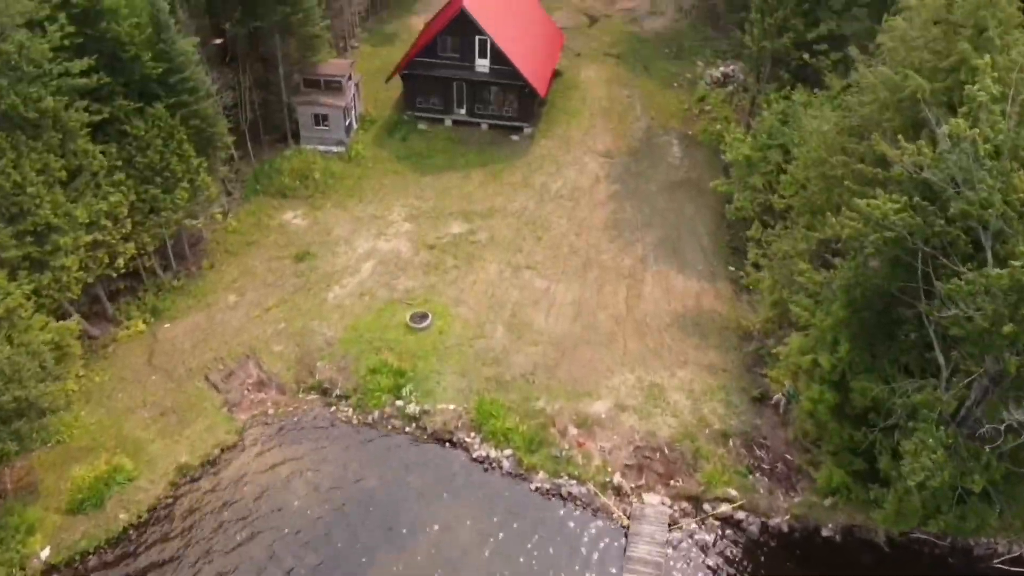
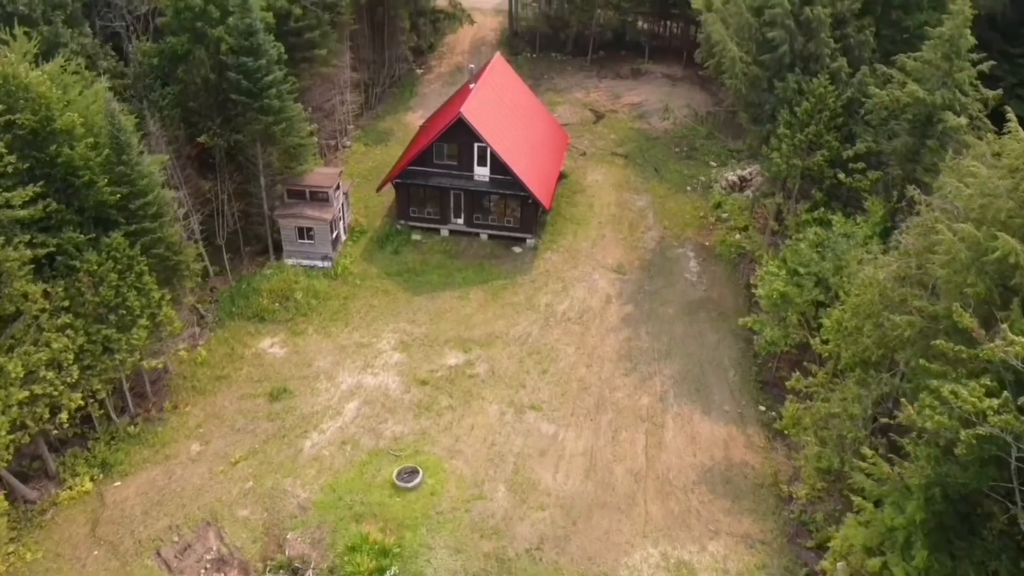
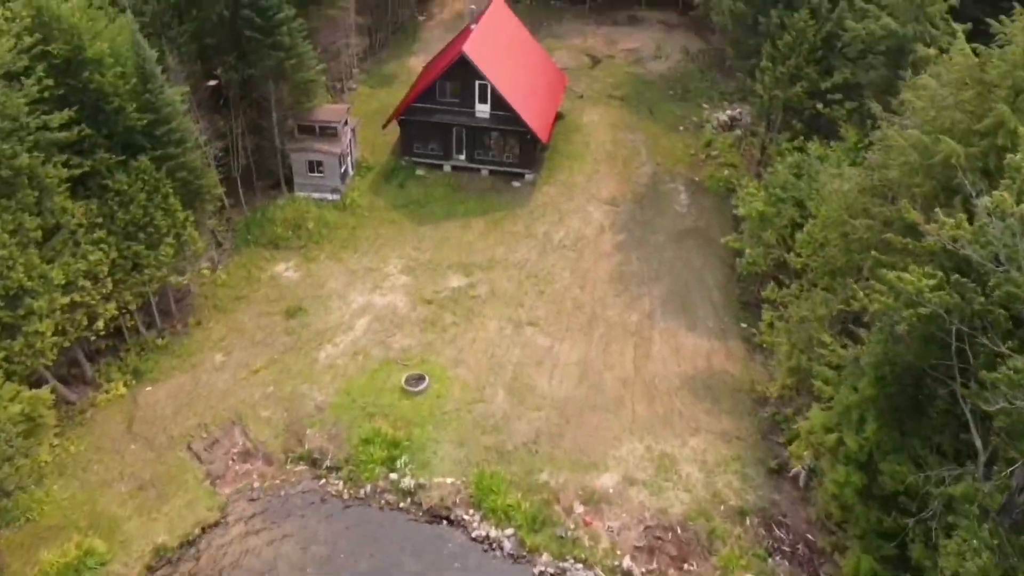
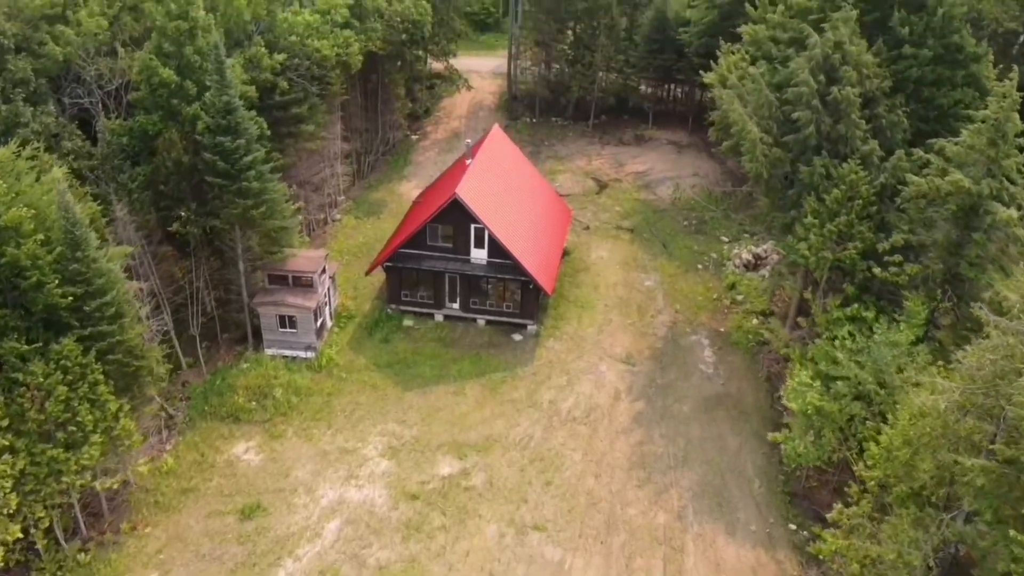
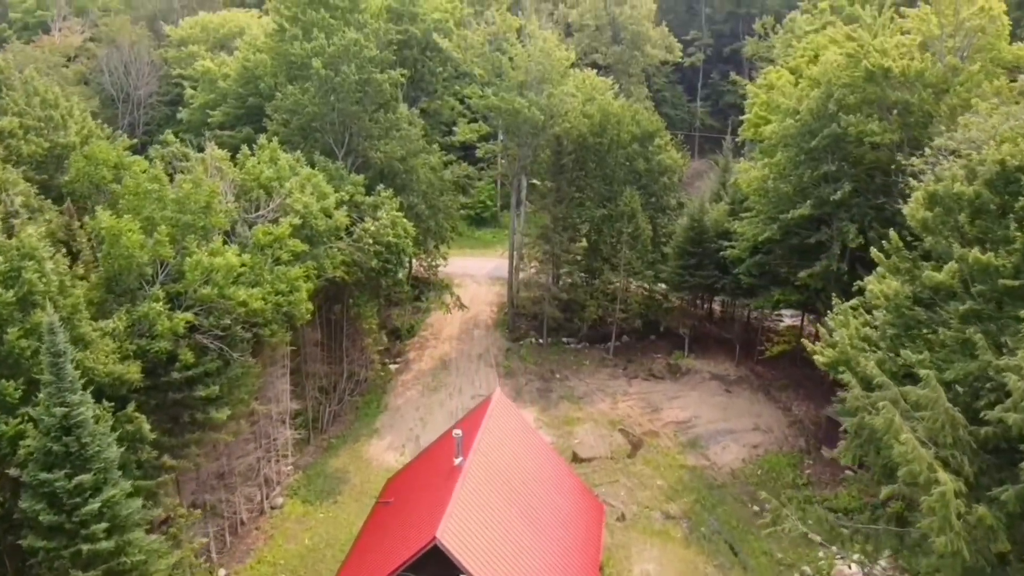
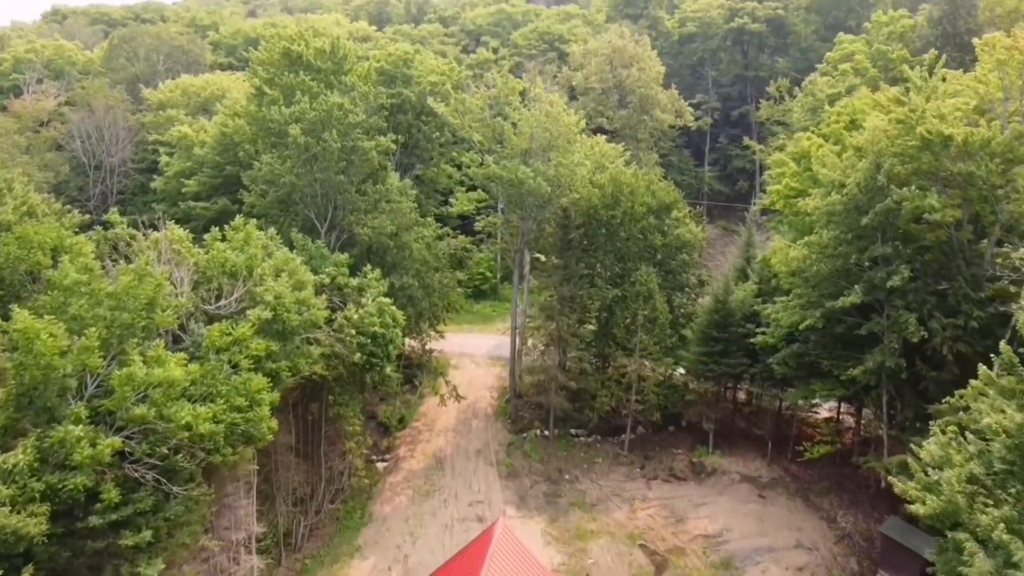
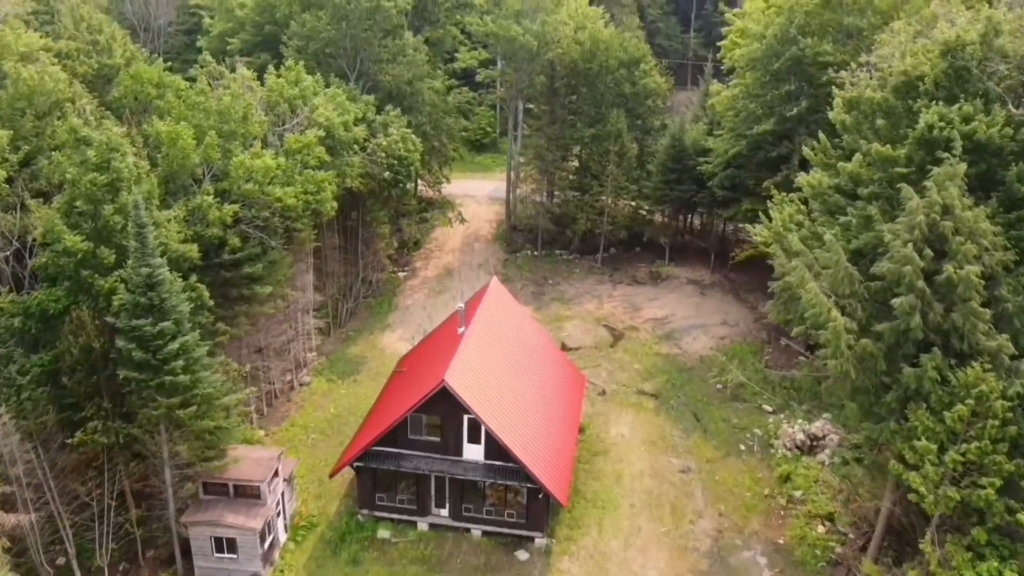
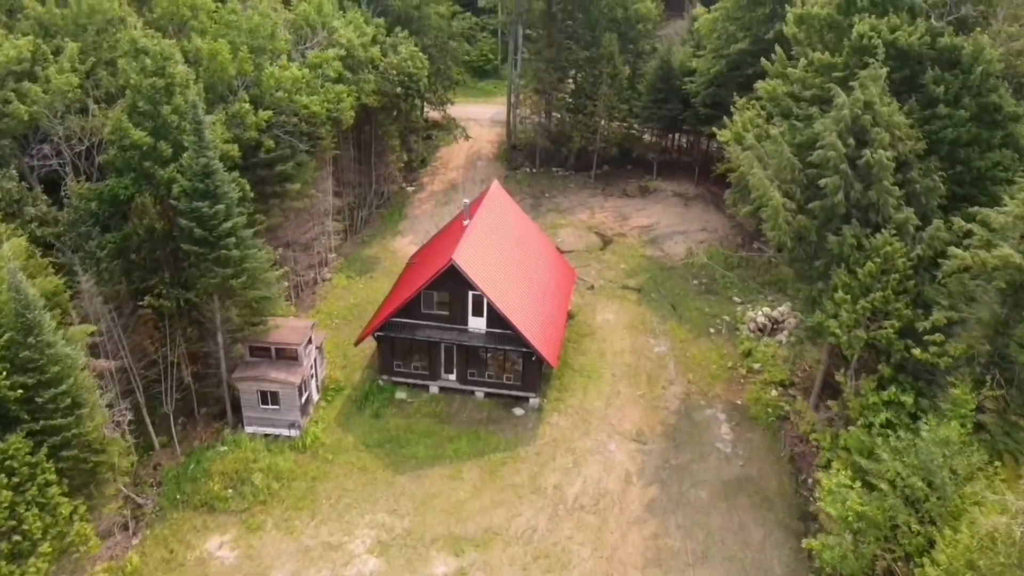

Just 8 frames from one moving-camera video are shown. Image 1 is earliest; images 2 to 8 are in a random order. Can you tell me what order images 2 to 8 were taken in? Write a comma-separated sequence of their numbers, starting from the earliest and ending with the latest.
3, 2, 4, 8, 7, 5, 6
